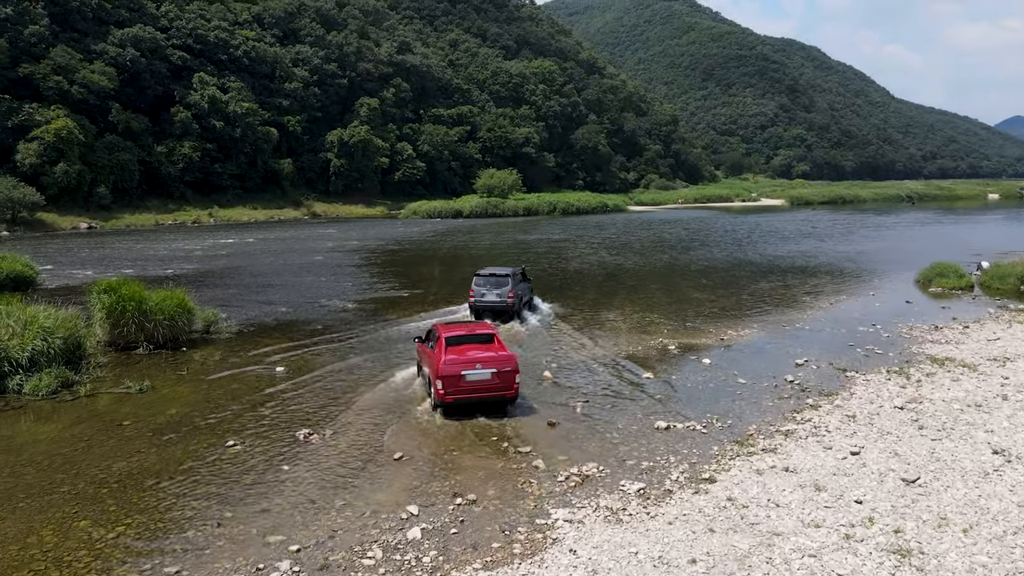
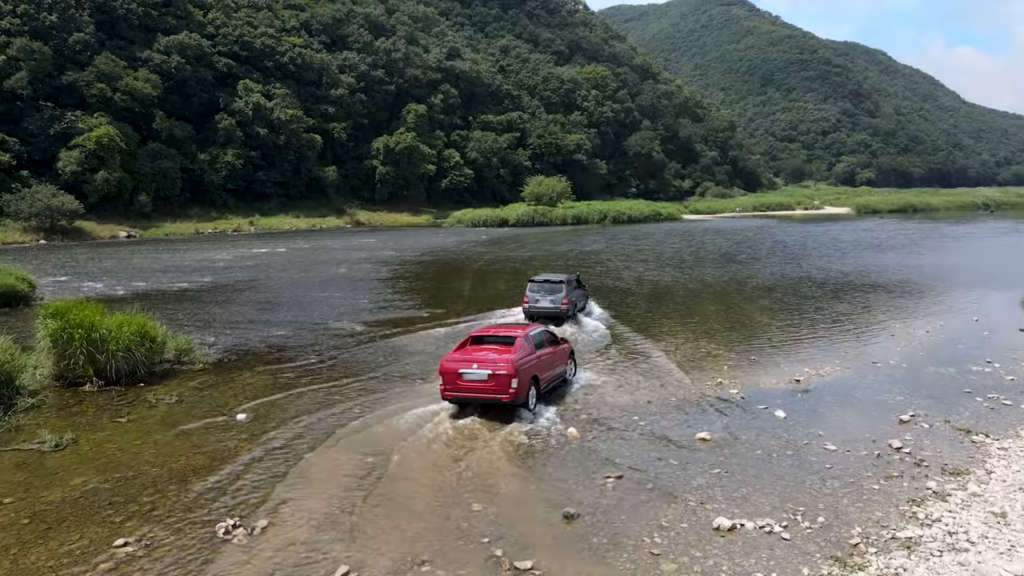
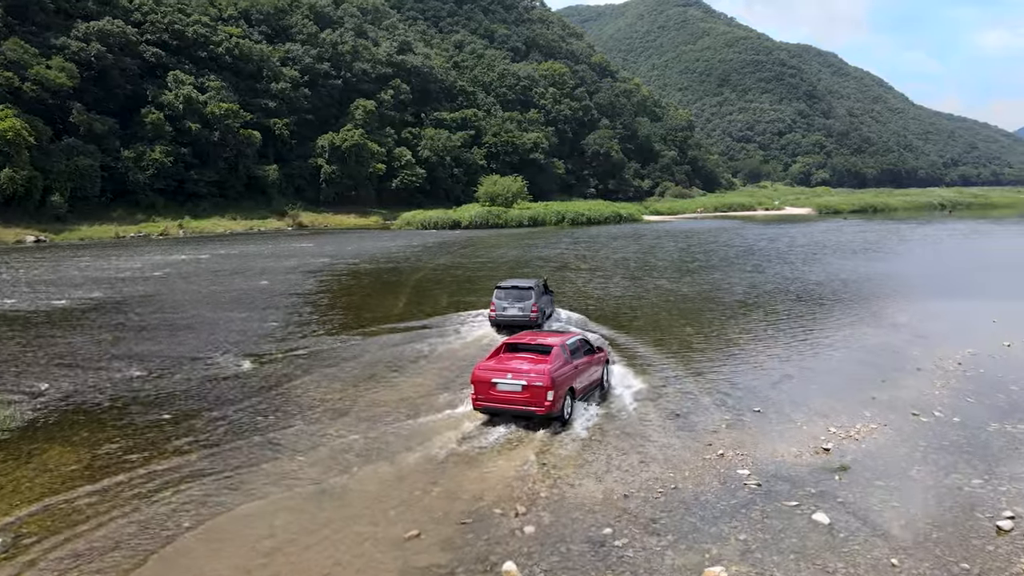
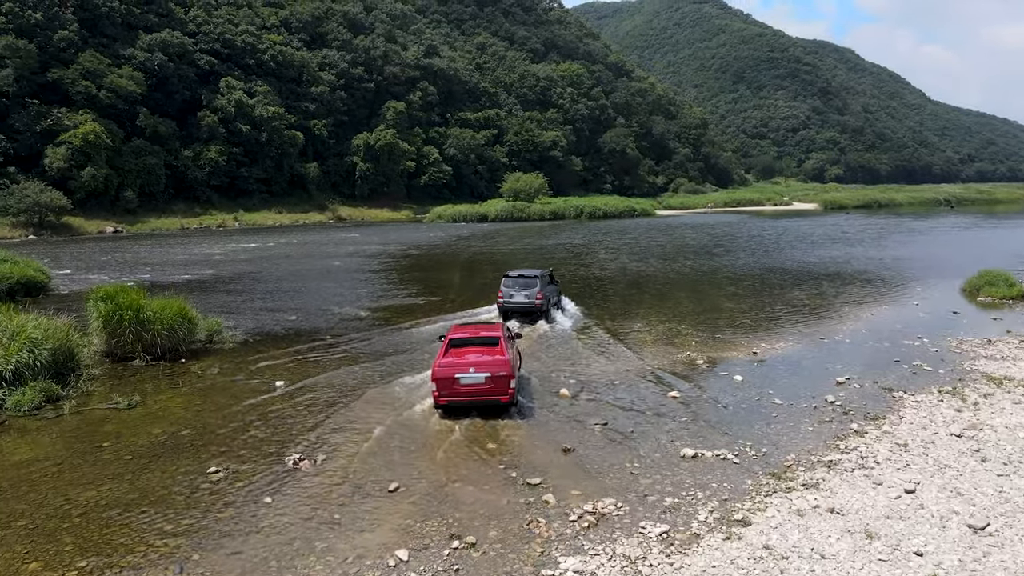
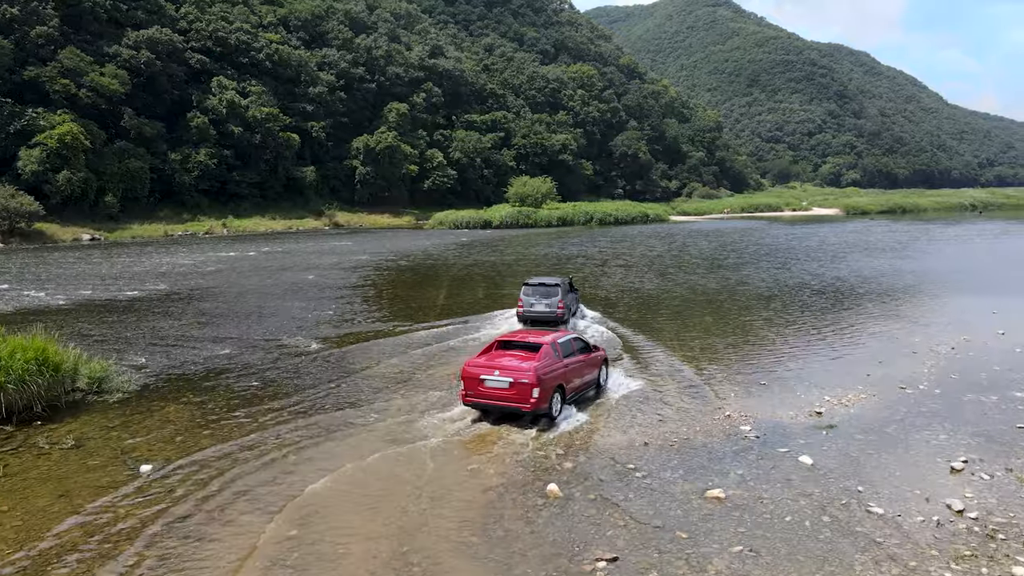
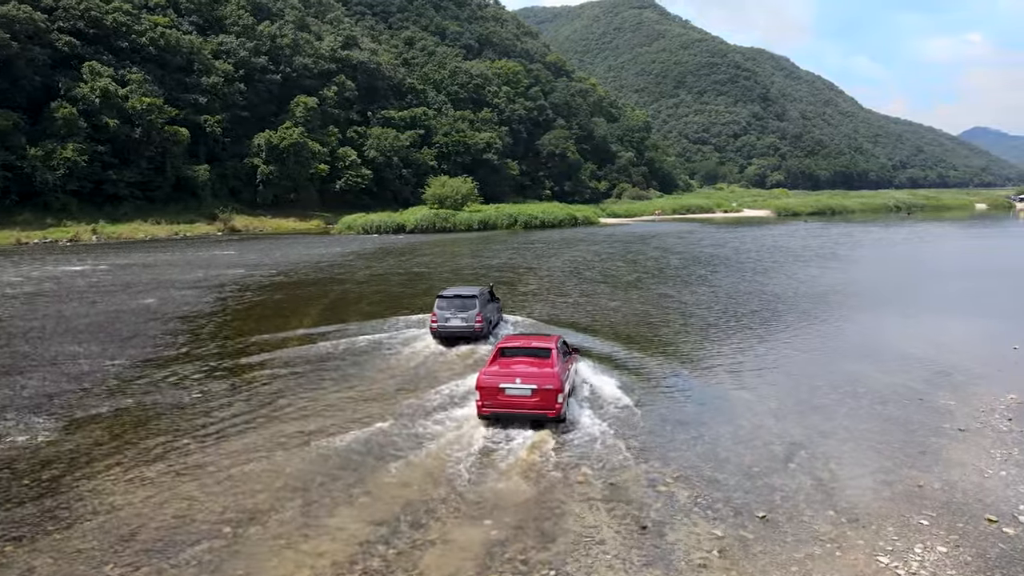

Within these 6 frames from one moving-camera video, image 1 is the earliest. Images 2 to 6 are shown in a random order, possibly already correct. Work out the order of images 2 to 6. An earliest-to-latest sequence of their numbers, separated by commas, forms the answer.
4, 2, 5, 3, 6
